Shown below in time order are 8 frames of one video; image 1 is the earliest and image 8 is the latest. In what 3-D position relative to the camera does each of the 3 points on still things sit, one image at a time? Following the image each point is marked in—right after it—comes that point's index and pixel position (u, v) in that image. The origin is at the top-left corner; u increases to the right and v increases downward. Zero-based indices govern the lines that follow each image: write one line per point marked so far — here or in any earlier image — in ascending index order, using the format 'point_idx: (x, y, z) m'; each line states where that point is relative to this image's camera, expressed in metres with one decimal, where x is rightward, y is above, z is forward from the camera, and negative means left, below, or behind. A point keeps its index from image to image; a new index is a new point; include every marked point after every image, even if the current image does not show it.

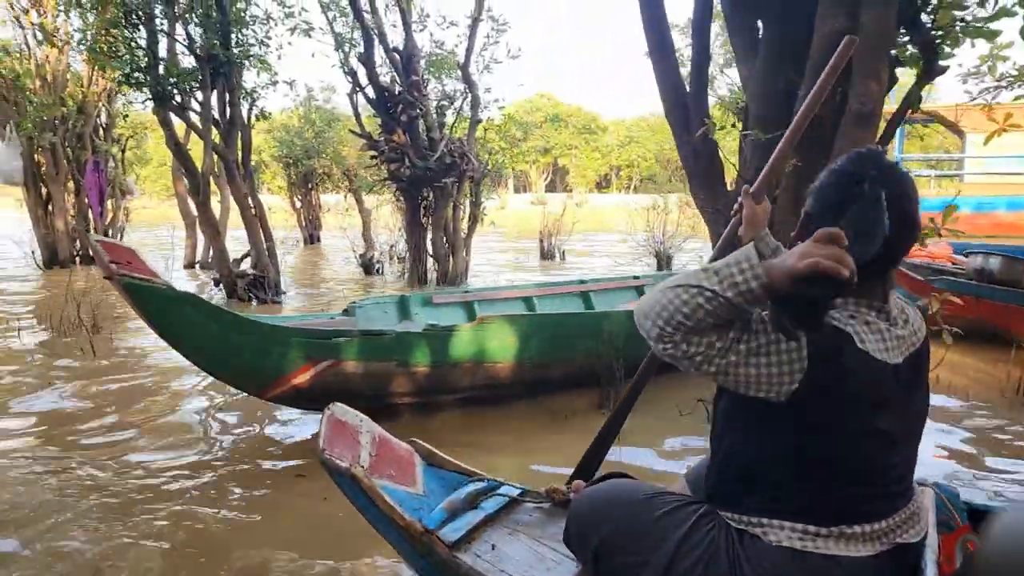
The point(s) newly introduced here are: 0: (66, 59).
0: (-9.7, +5.0, +14.5) m
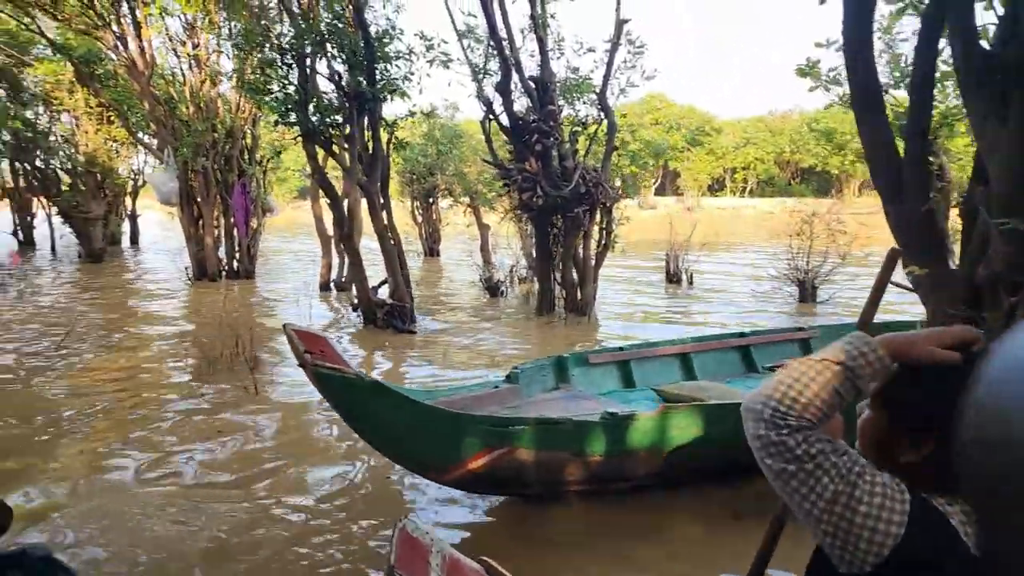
0: (-6.9, +4.6, +15.5) m
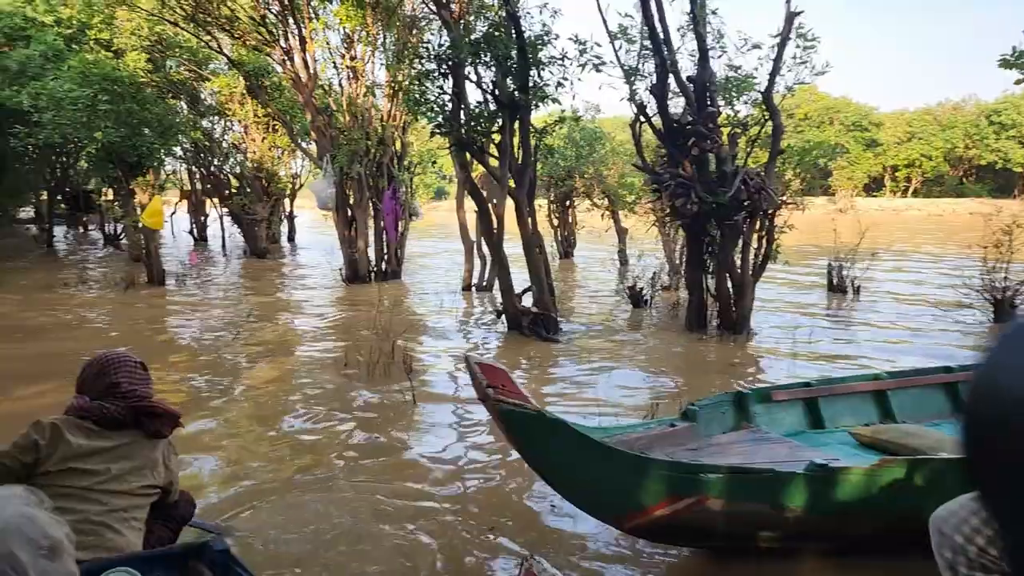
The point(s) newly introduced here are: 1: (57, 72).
0: (-3.4, +4.6, +16.2) m
1: (-11.2, +5.3, +16.4) m
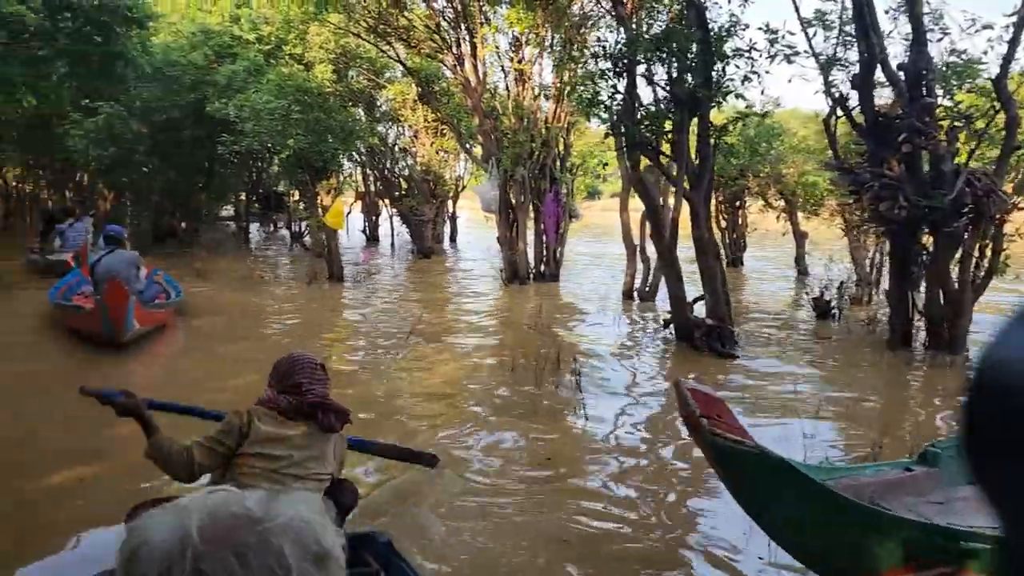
0: (+0.6, +4.6, +16.2) m
1: (-6.9, +5.5, +18.1) m
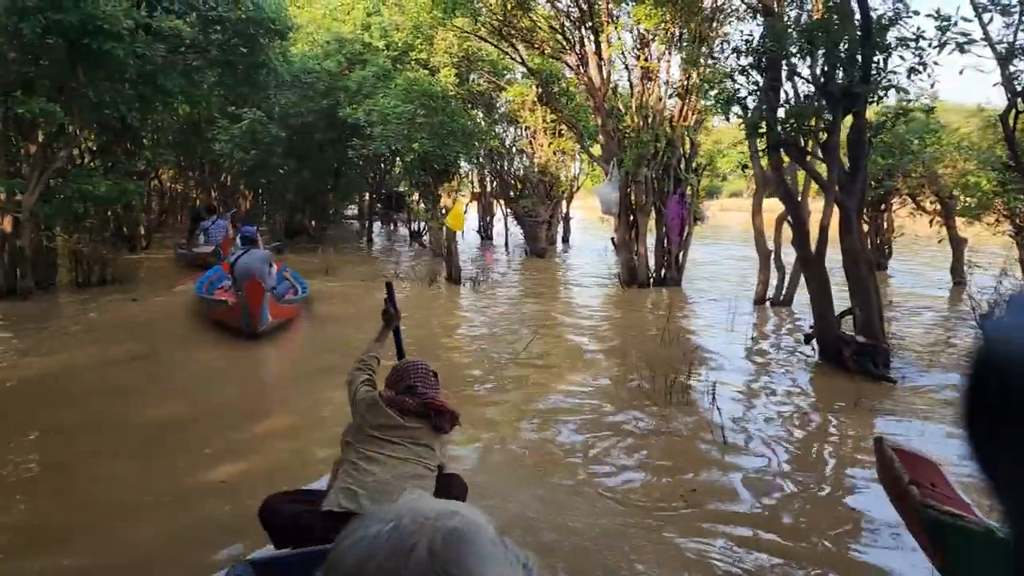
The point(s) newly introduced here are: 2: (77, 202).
0: (+3.5, +4.4, +15.6) m
1: (-3.5, +5.5, +18.7) m
2: (-9.8, +1.9, +15.1) m
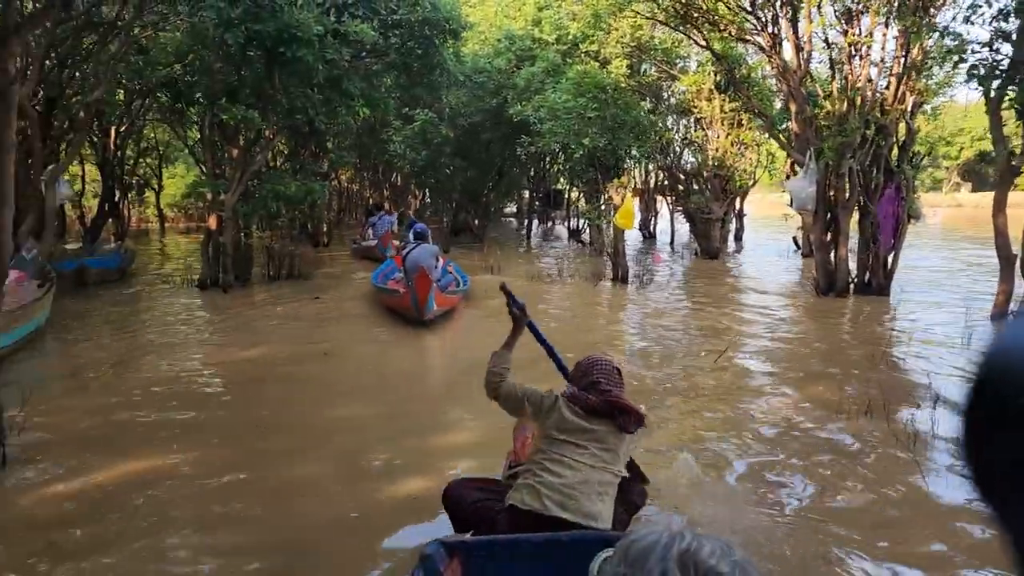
0: (+7.4, +4.3, +13.7) m
1: (+1.2, +5.5, +18.2) m
2: (-5.8, +2.1, +16.2) m
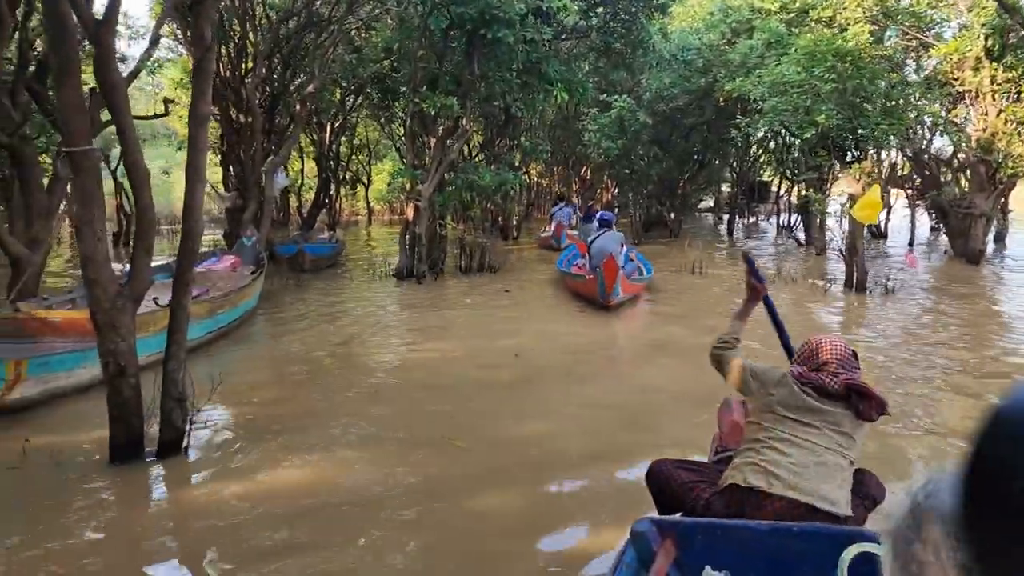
0: (+11.0, +4.0, +9.9) m
1: (+6.3, +5.5, +15.9) m
2: (-1.1, +2.3, +15.8) m
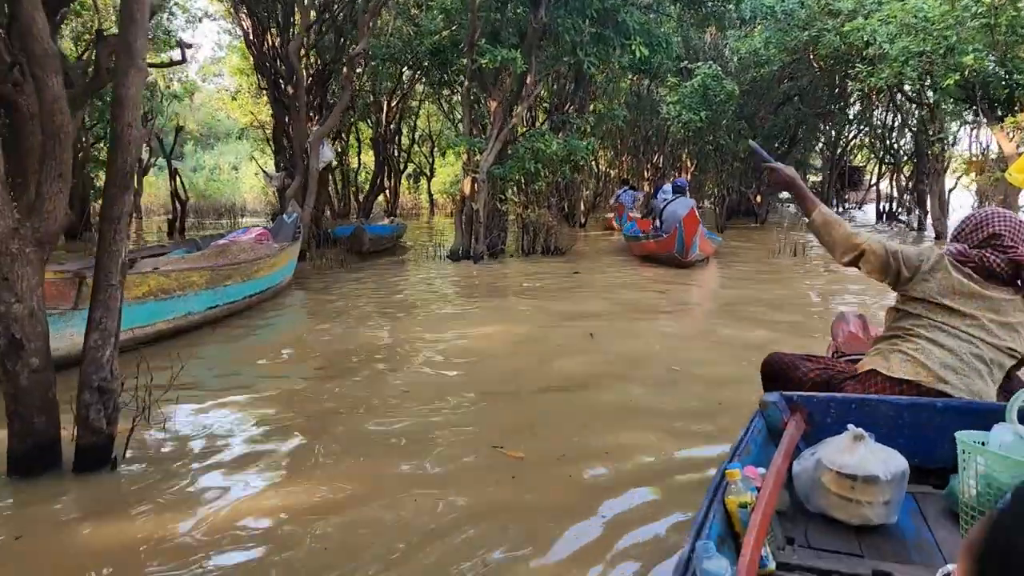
0: (+11.8, +4.2, +6.9) m
1: (+7.8, +5.7, +13.3) m
2: (+0.4, +2.6, +14.0) m
